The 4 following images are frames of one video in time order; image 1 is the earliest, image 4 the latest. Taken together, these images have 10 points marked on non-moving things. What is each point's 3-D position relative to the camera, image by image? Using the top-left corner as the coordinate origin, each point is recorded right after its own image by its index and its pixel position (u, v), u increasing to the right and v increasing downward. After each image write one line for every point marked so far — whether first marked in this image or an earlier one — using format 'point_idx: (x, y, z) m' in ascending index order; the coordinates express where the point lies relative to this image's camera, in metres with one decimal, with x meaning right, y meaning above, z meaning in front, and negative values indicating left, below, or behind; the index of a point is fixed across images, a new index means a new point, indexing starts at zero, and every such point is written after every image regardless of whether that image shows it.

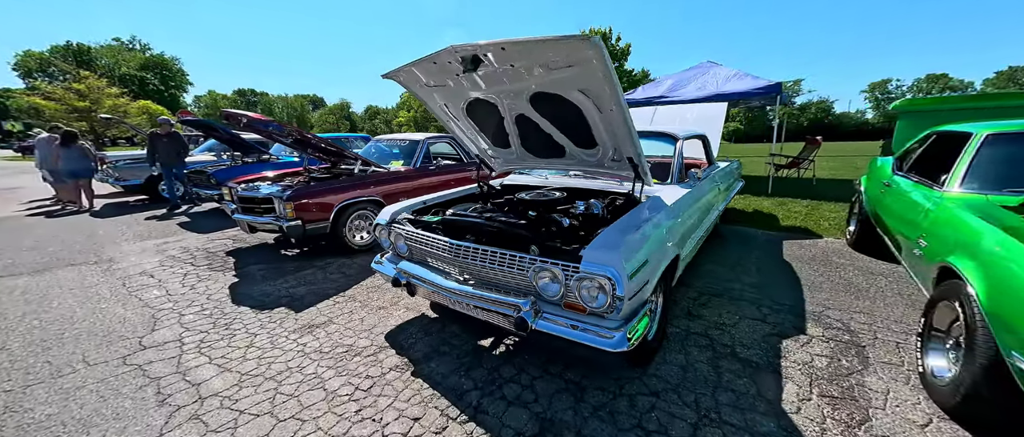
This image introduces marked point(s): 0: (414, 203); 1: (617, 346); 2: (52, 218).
0: (-0.8, +0.1, +2.9) m
1: (+0.5, -0.6, +1.6) m
2: (-9.6, 0.0, +7.2) m
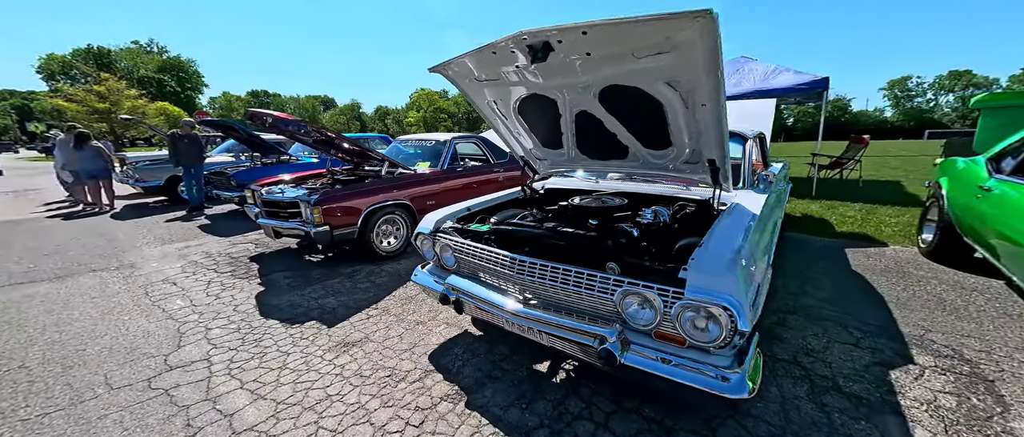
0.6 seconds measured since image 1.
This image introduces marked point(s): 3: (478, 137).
0: (-0.4, +0.1, +2.7) m
1: (+0.9, -0.7, +1.4) m
2: (-9.1, 0.0, +7.1) m
3: (-0.6, +1.4, +5.9) m
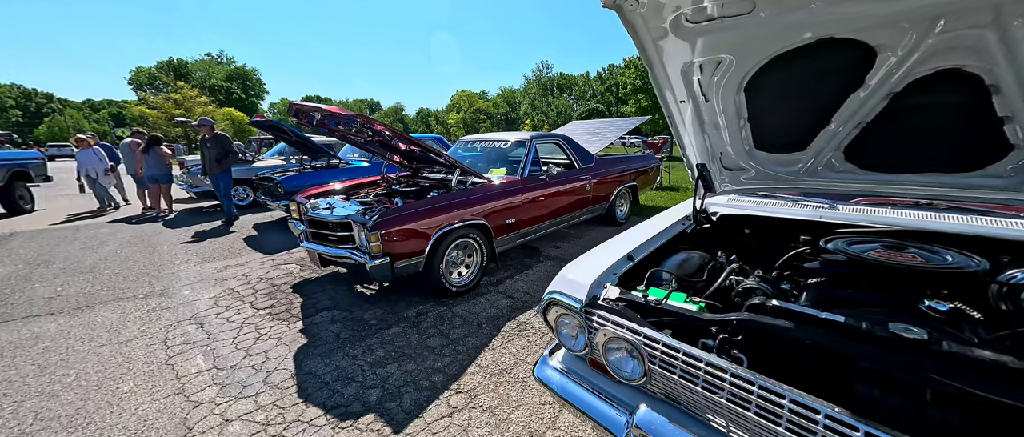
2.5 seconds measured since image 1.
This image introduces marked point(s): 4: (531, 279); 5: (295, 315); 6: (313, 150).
0: (+0.4, -0.2, +1.5) m
1: (+1.6, -0.9, +0.1) m
2: (-7.7, -0.1, +6.9) m
3: (+0.7, +1.1, +4.8) m
4: (+0.2, -0.7, +3.7) m
5: (-2.0, -0.9, +3.2) m
6: (-3.9, +1.3, +6.8) m
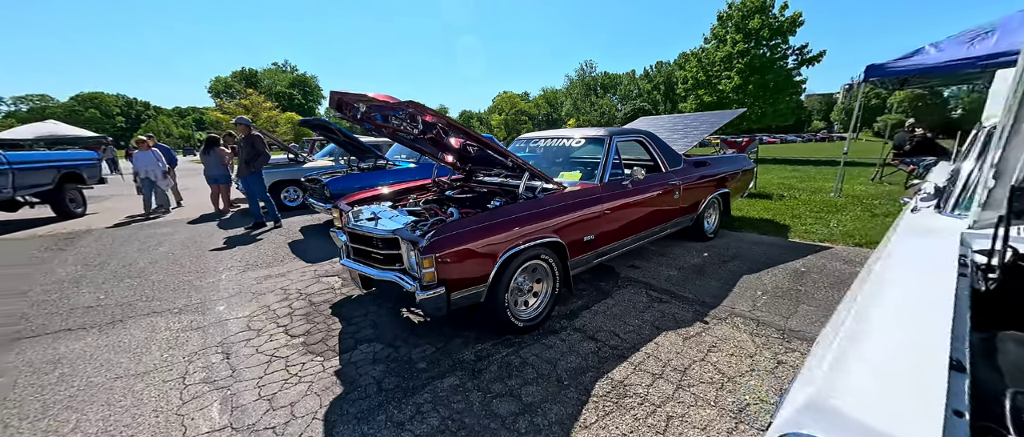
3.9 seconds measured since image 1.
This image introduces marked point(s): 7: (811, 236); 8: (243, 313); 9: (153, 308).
0: (+0.9, -0.3, +0.7) m
1: (+1.8, -1.1, -0.8) m
2: (-6.6, -0.1, +7.0) m
3: (+1.5, +1.0, +3.9) m
4: (+0.9, -0.8, +3.0) m
5: (-1.4, -1.0, +2.7) m
6: (-2.9, +1.3, +6.5) m
7: (+3.8, -0.2, +4.4) m
8: (-2.6, -0.9, +3.3) m
9: (-3.6, -0.9, +3.4) m
